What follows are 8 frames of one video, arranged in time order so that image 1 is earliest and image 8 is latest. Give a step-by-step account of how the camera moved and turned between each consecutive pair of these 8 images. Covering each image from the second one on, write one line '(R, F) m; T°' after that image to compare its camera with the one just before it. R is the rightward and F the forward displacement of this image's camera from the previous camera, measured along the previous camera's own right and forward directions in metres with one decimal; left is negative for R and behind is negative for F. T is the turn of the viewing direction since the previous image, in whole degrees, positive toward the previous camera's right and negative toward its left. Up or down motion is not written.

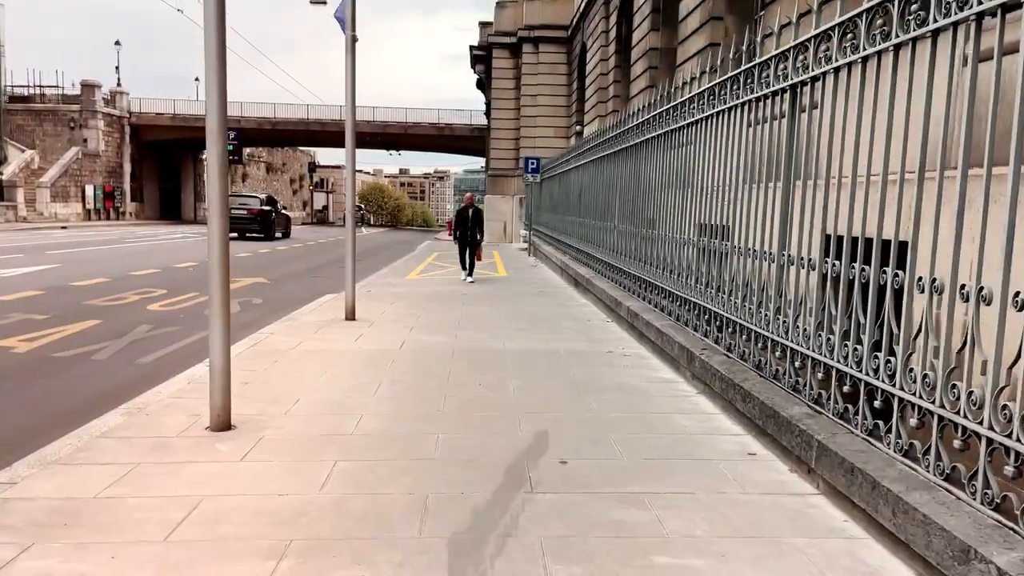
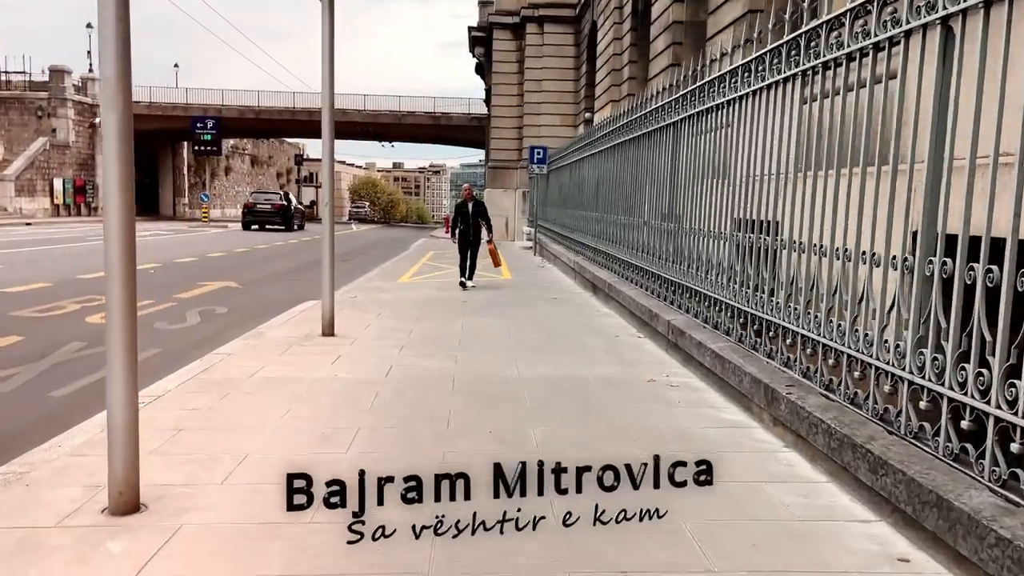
(-0.2, +1.7) m; 0°
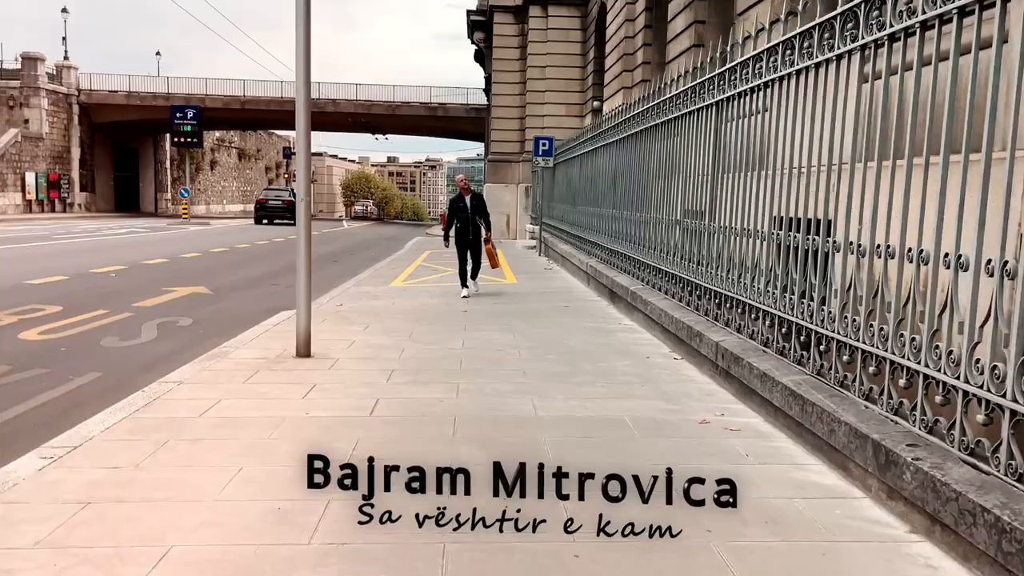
(-0.1, +1.3) m; 0°
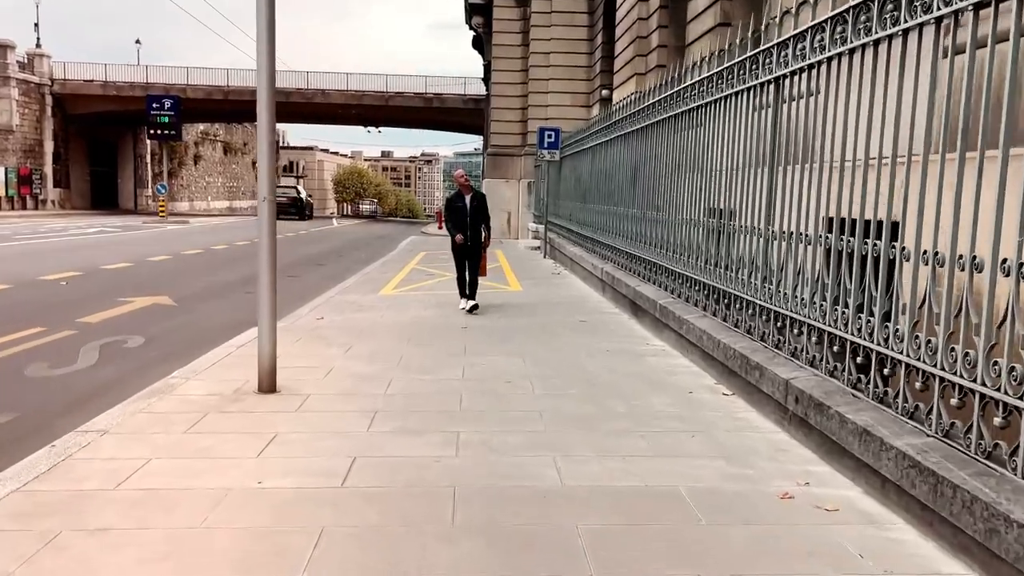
(-0.1, +1.3) m; 0°
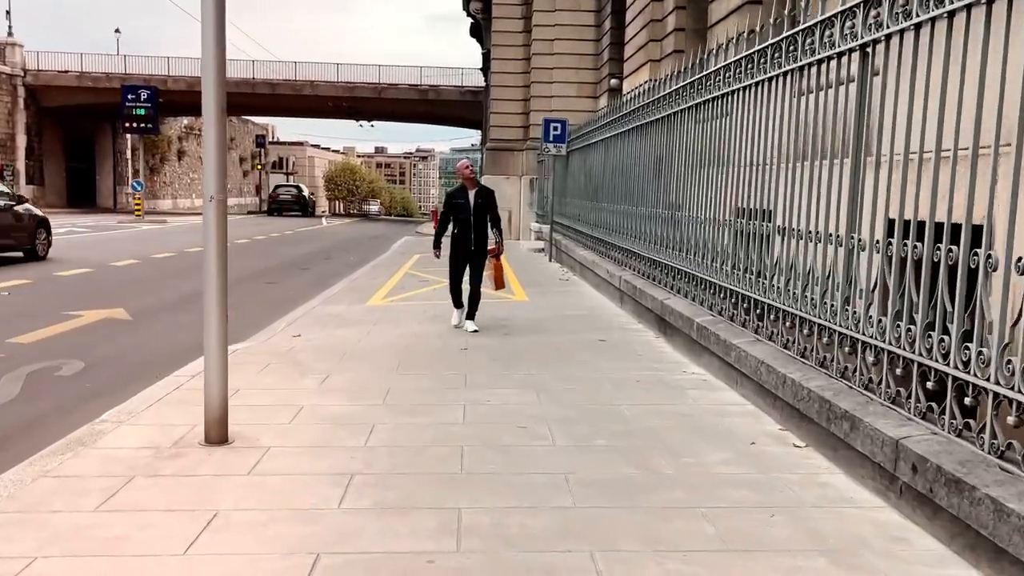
(-0.1, +1.2) m; 0°
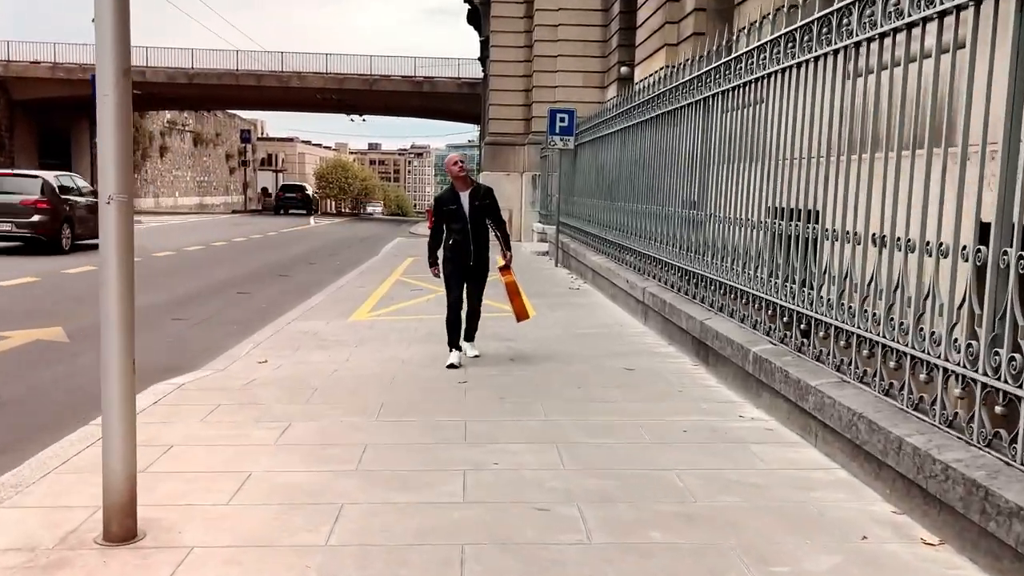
(-0.1, +1.2) m; 0°
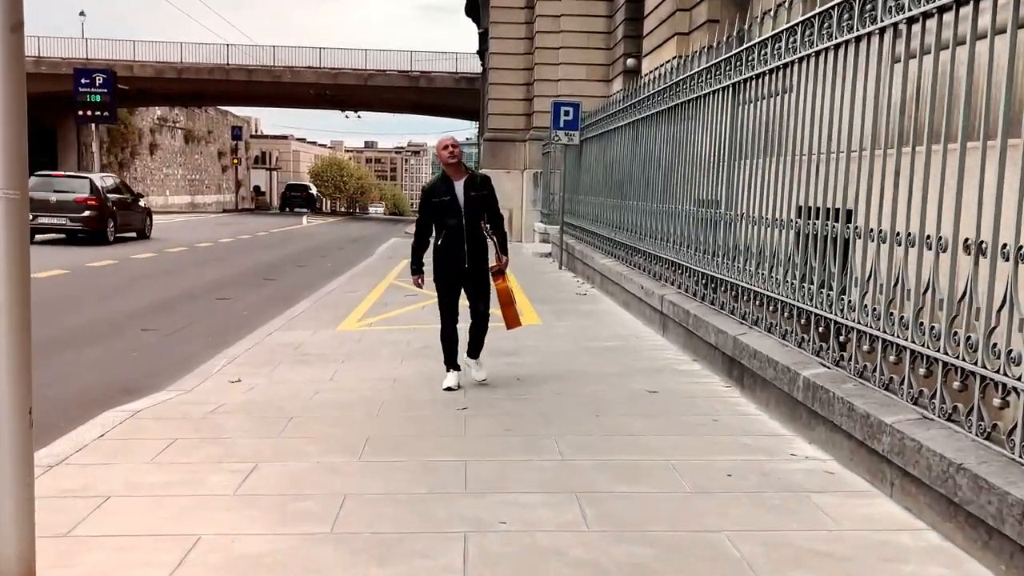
(-0.1, +0.7) m; 0°
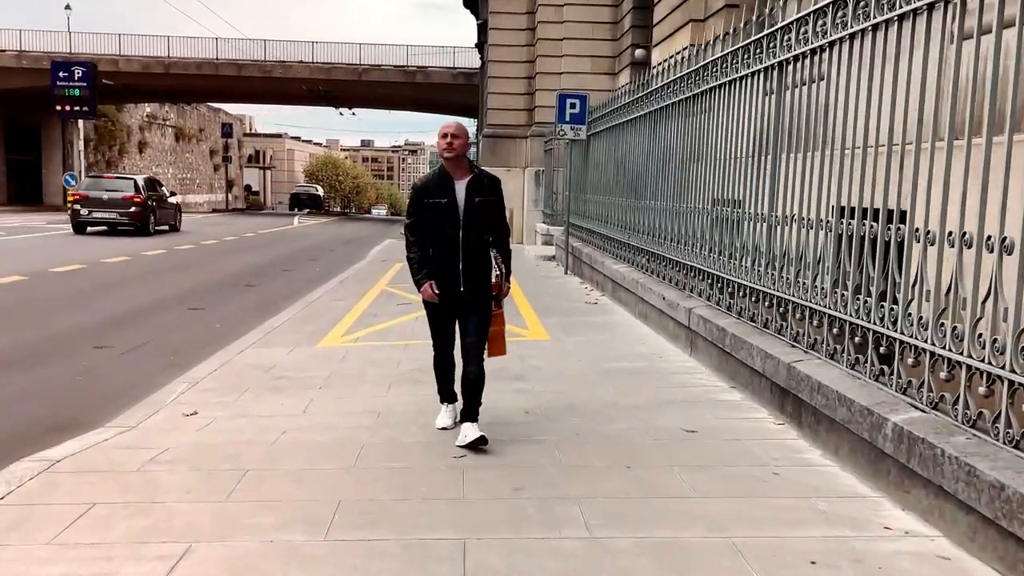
(-0.1, +0.9) m; 0°
